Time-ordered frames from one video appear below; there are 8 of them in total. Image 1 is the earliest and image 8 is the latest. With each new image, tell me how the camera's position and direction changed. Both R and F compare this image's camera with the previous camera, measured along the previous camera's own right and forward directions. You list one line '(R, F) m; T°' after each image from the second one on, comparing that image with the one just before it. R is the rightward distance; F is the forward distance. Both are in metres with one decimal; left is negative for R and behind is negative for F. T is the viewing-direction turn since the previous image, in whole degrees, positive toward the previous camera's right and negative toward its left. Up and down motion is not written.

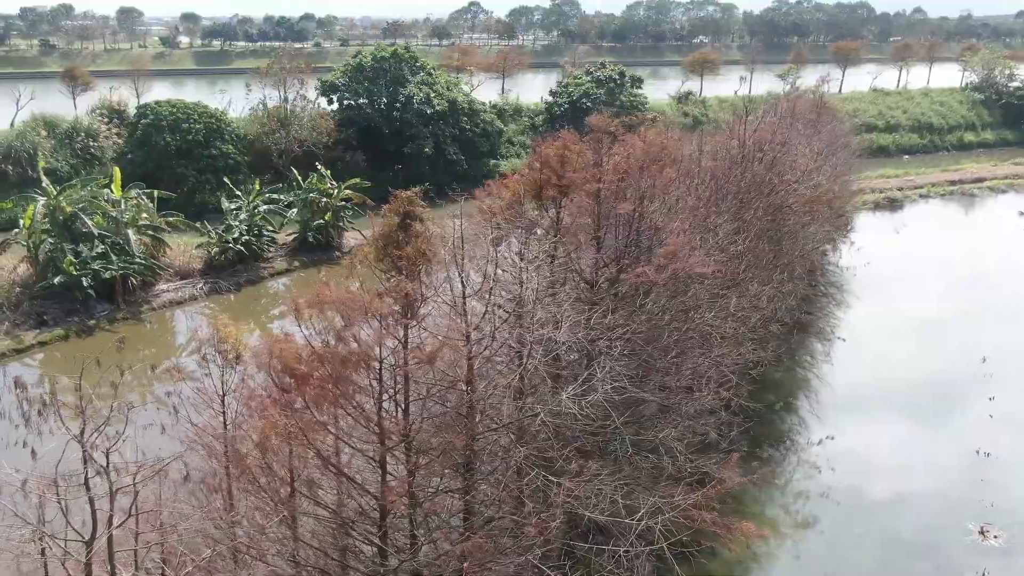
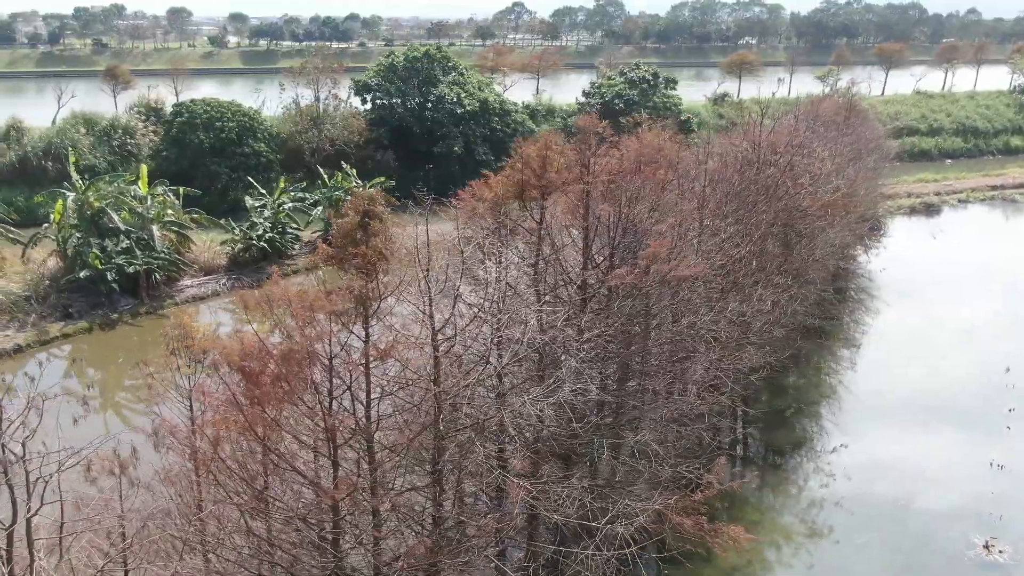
(+0.4, 0.0) m; -2°
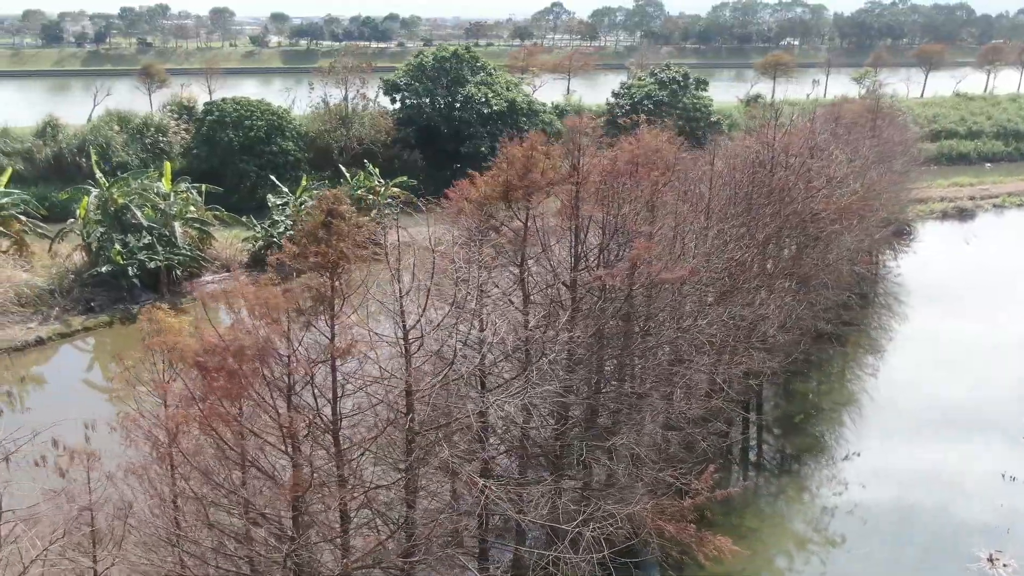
(+0.4, 0.0) m; -2°
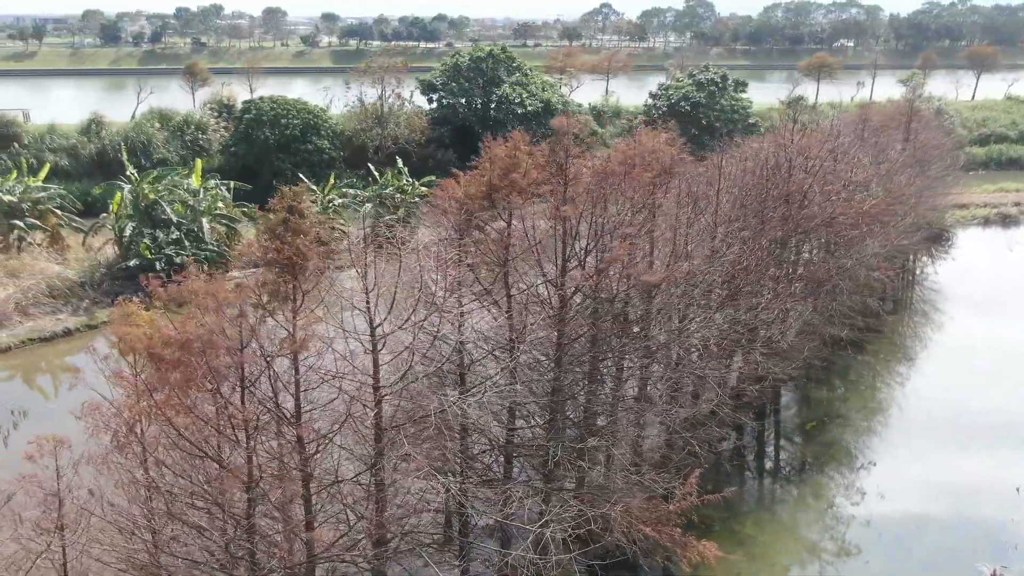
(+0.5, 0.0) m; -2°
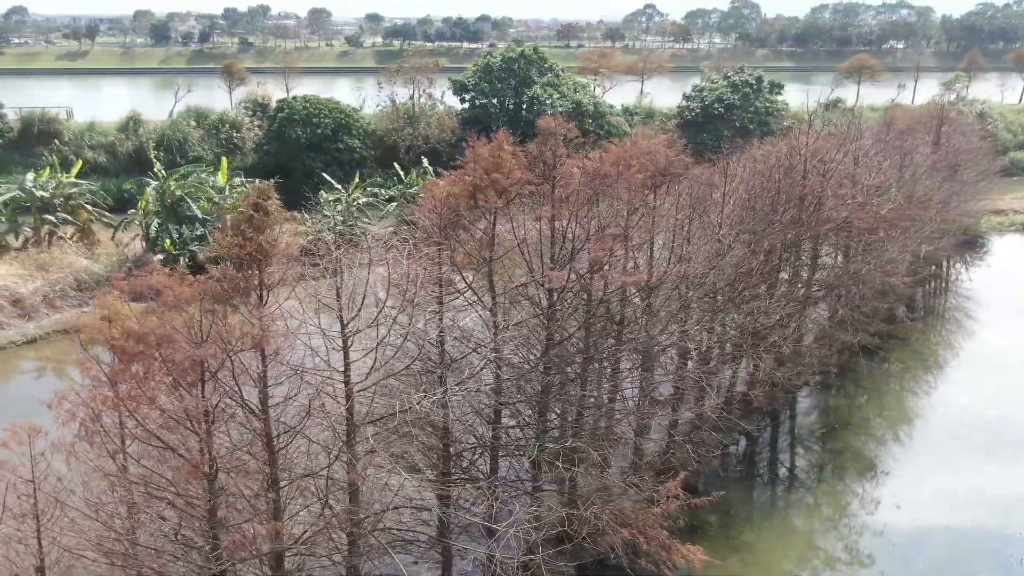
(+0.4, 0.0) m; -2°
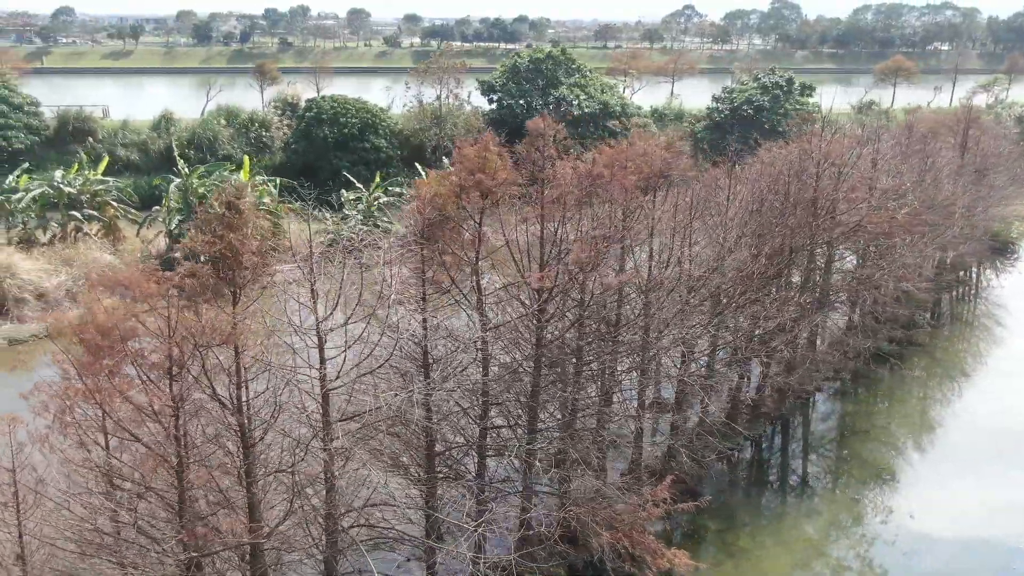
(+0.4, 0.0) m; -2°
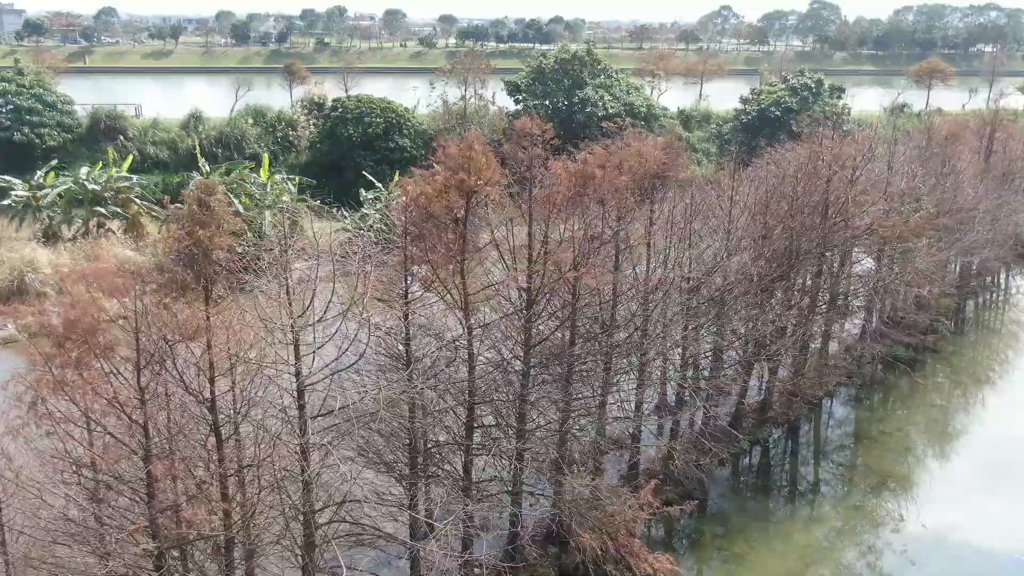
(+0.4, 0.0) m; -2°
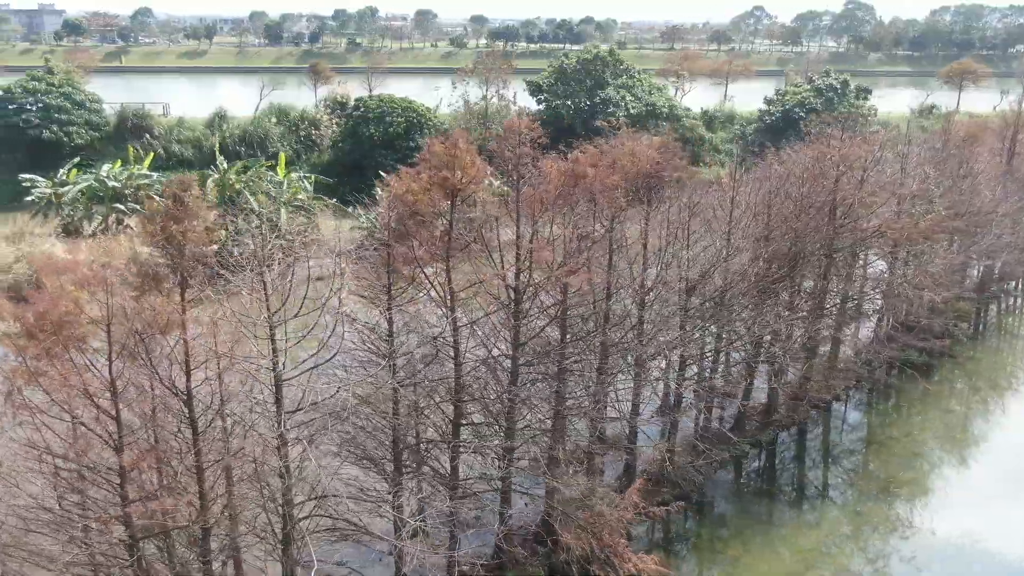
(+0.4, 0.0) m; -2°
